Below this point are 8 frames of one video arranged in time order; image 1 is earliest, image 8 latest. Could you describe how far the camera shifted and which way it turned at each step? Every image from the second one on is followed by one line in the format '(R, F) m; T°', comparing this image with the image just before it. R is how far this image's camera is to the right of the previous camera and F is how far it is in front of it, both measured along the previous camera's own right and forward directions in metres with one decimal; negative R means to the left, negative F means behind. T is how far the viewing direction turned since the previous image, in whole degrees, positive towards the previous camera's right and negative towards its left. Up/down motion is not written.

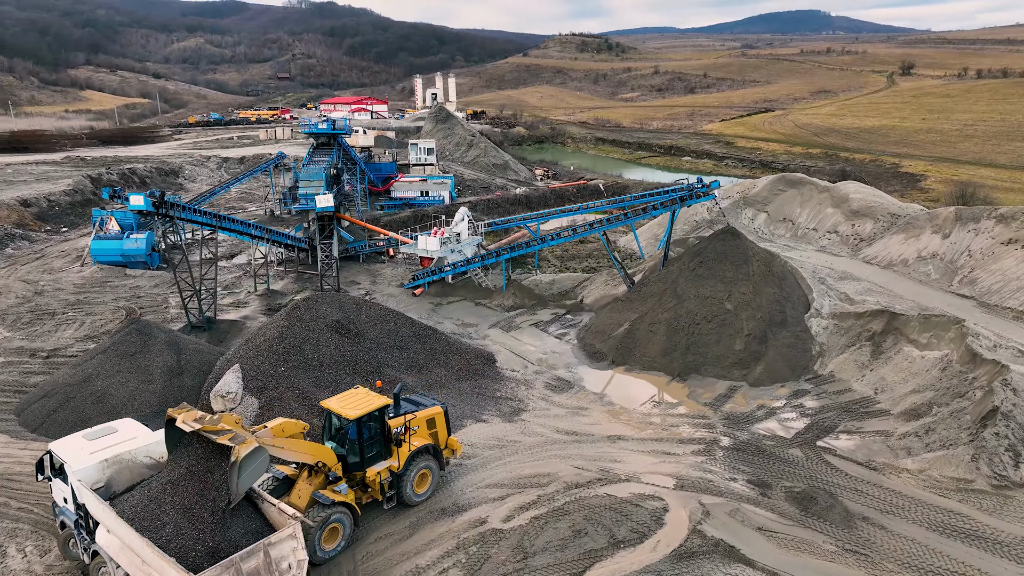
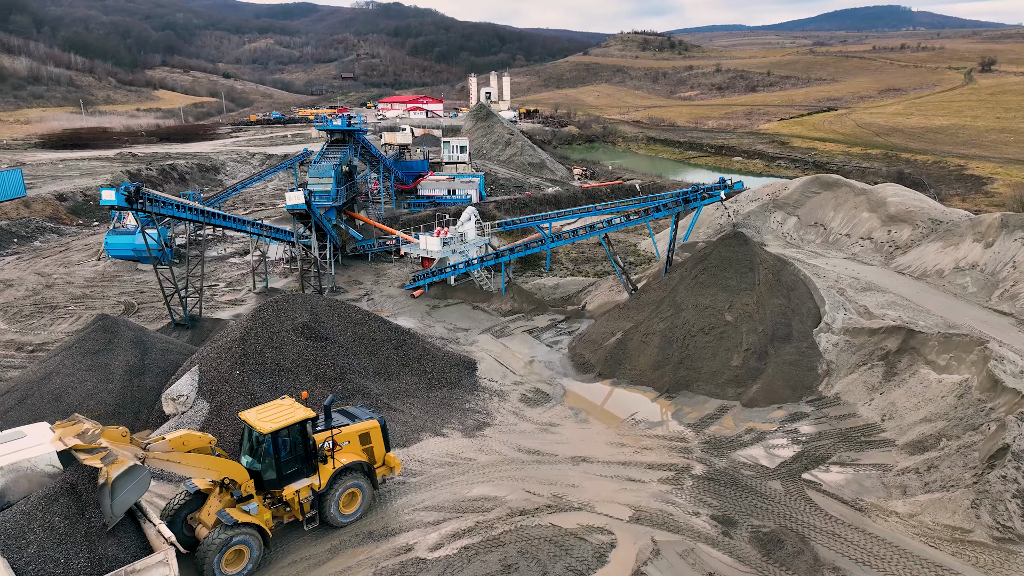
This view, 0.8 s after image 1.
(+1.8, +1.0) m; -5°
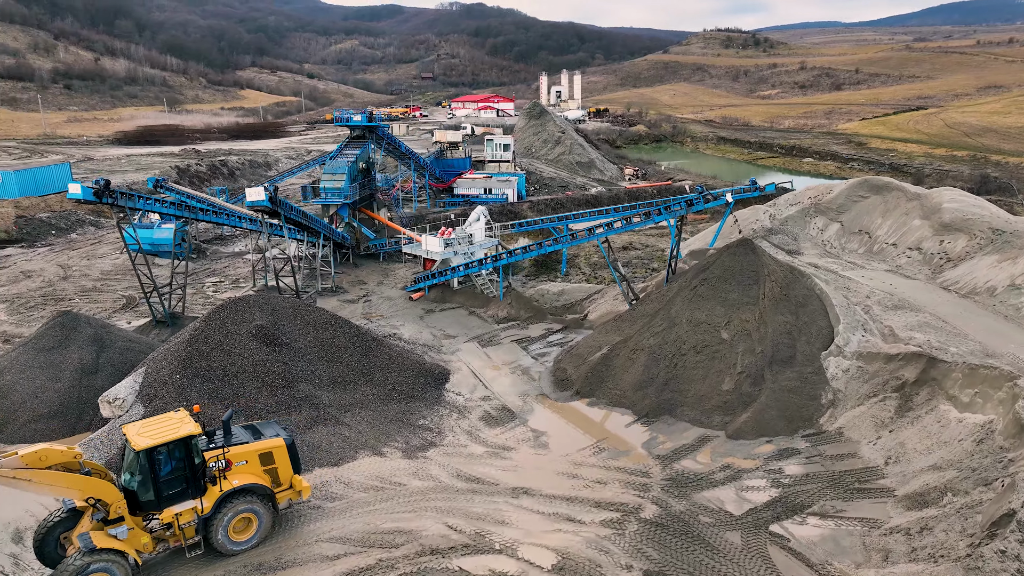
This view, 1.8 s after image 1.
(+2.2, +1.4) m; -6°
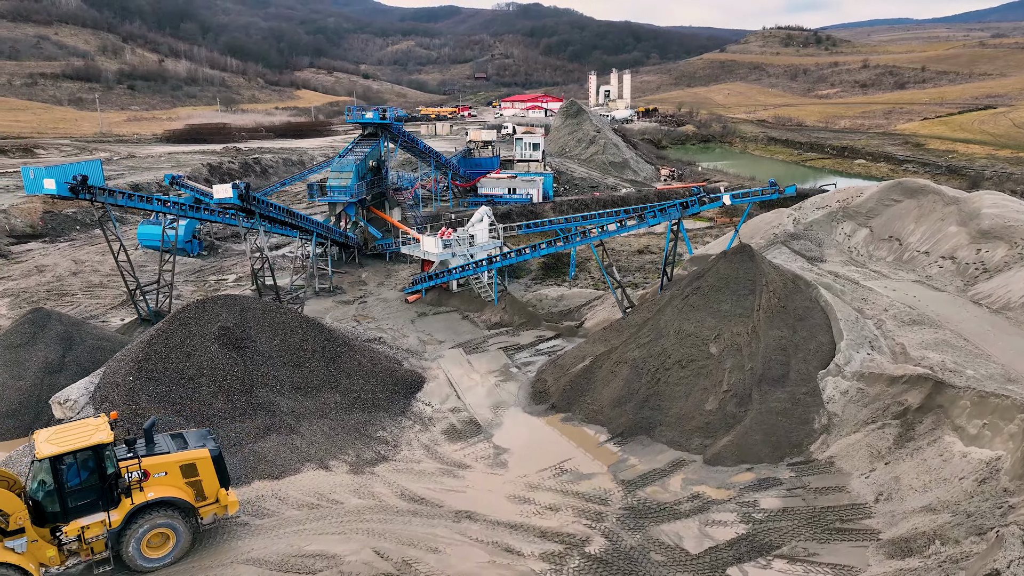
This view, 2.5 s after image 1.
(+1.5, +0.9) m; -4°
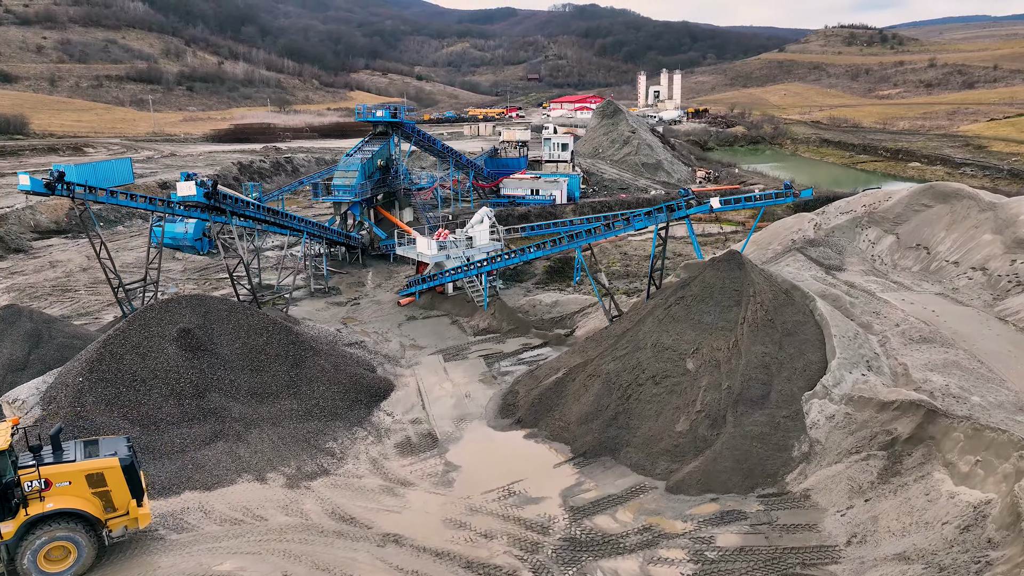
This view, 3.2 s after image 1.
(+1.6, +0.9) m; -4°
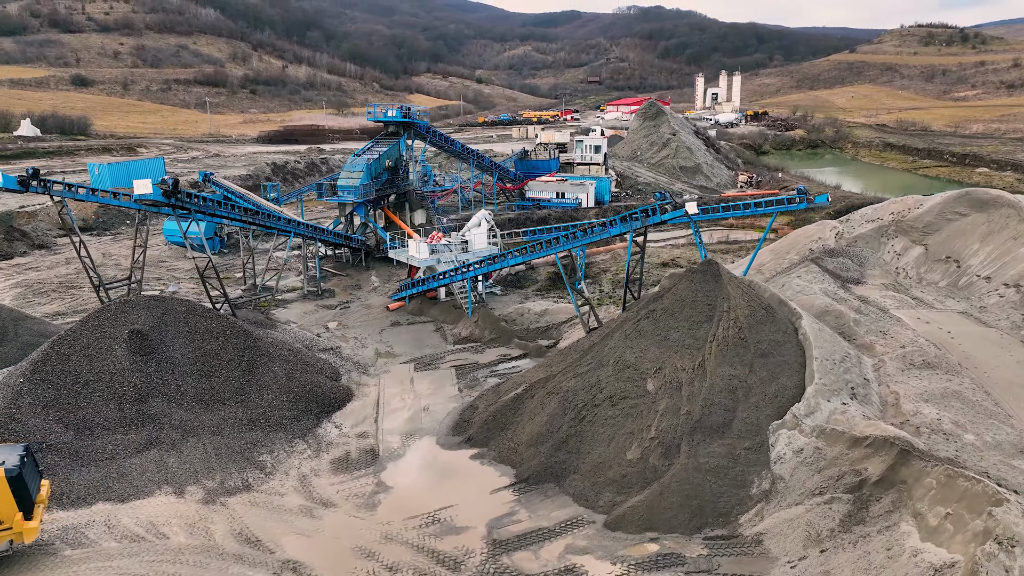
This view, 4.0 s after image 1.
(+1.8, +1.0) m; -5°
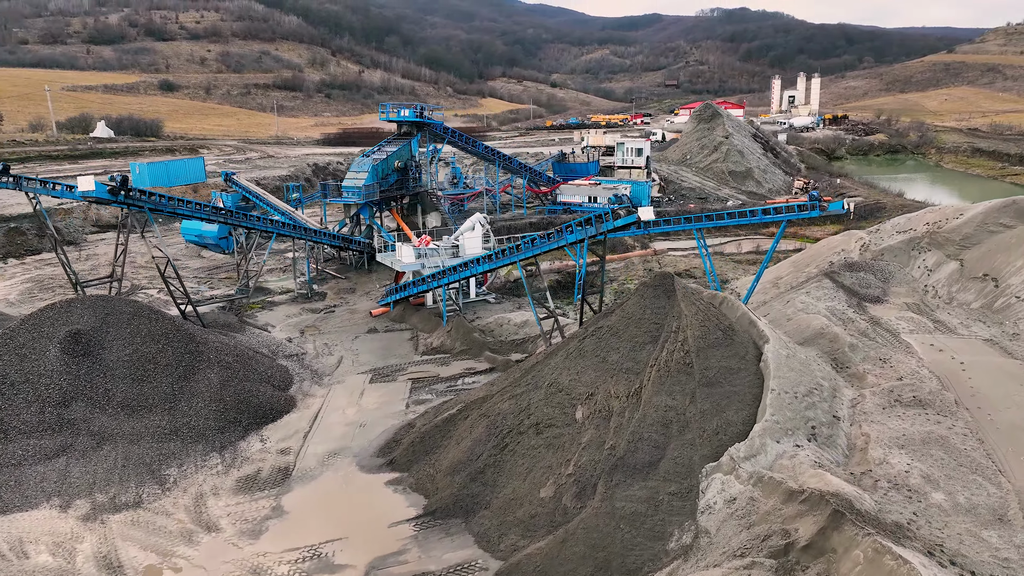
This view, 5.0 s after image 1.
(+2.3, +1.2) m; -6°
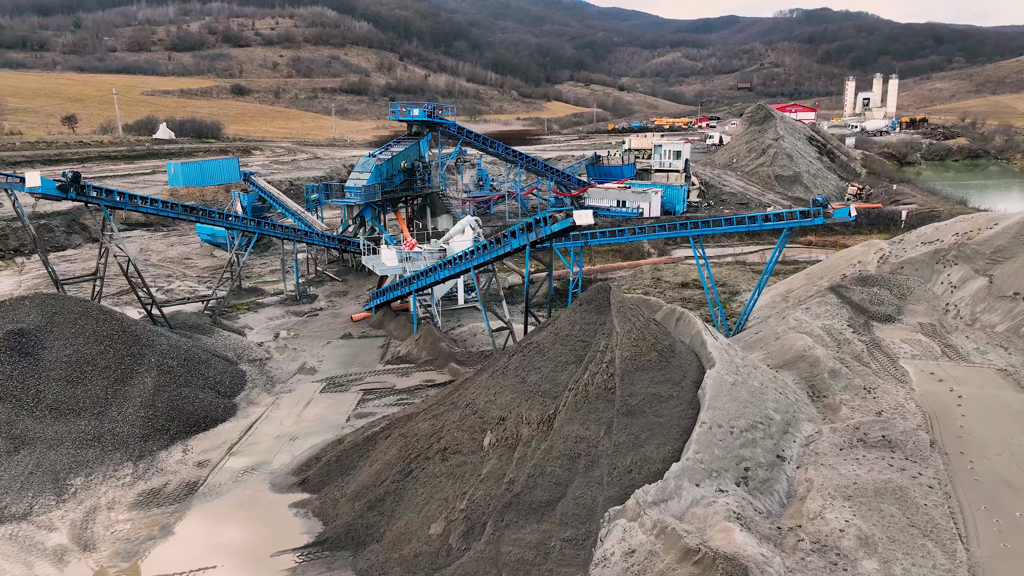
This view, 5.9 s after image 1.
(+2.1, +1.1) m; -5°
